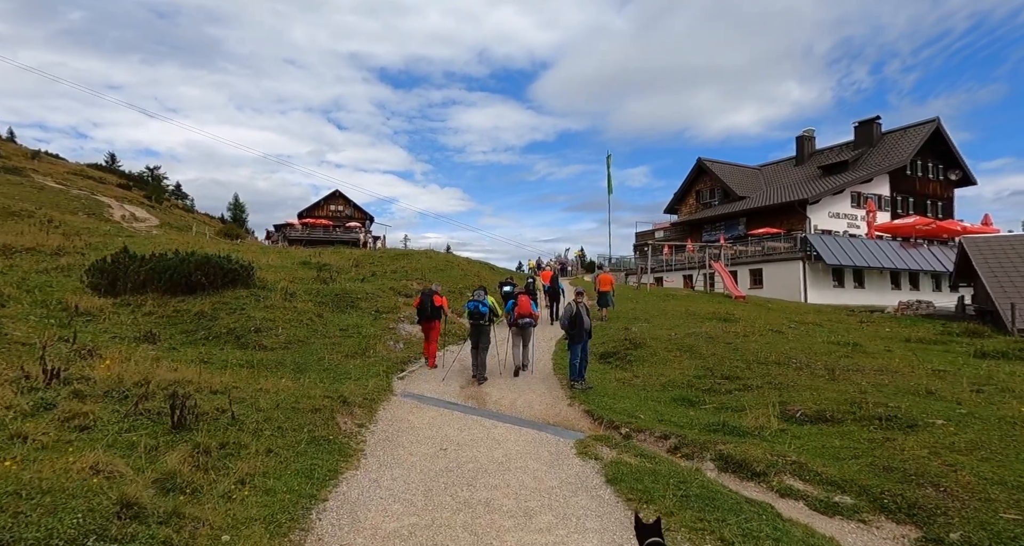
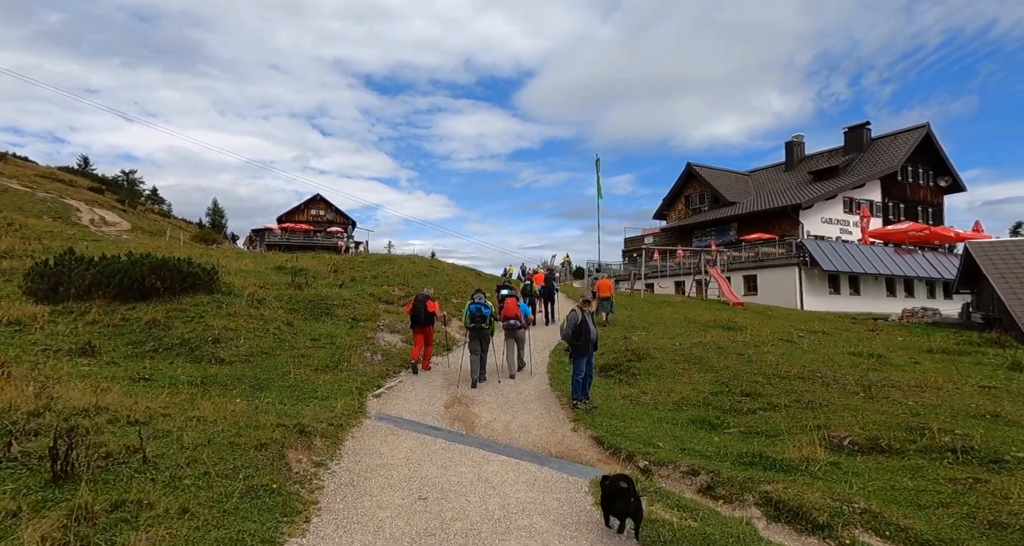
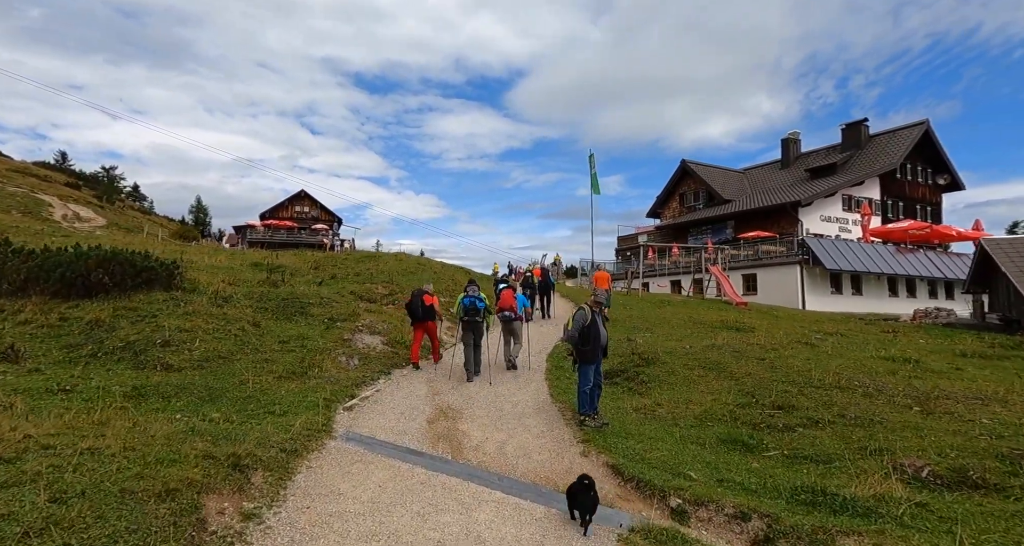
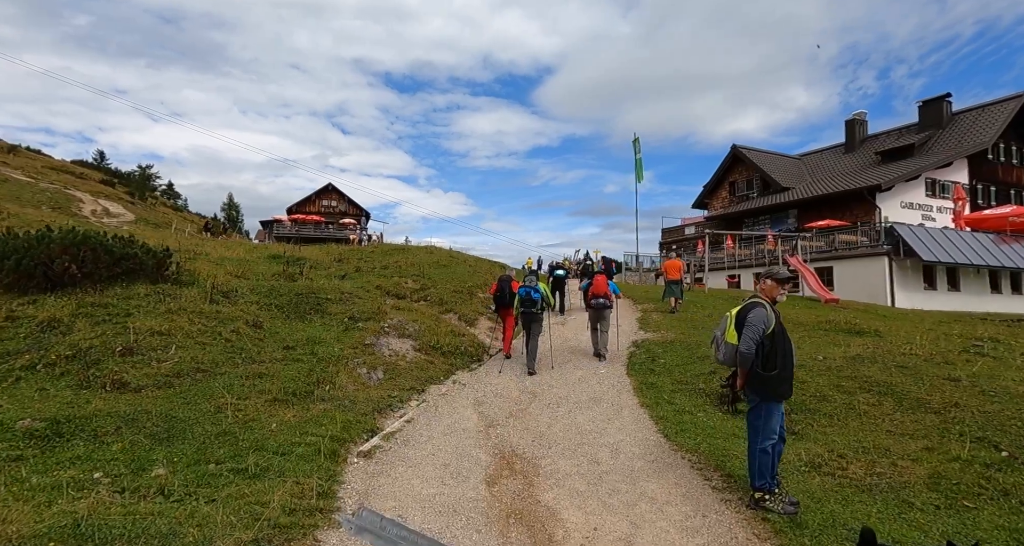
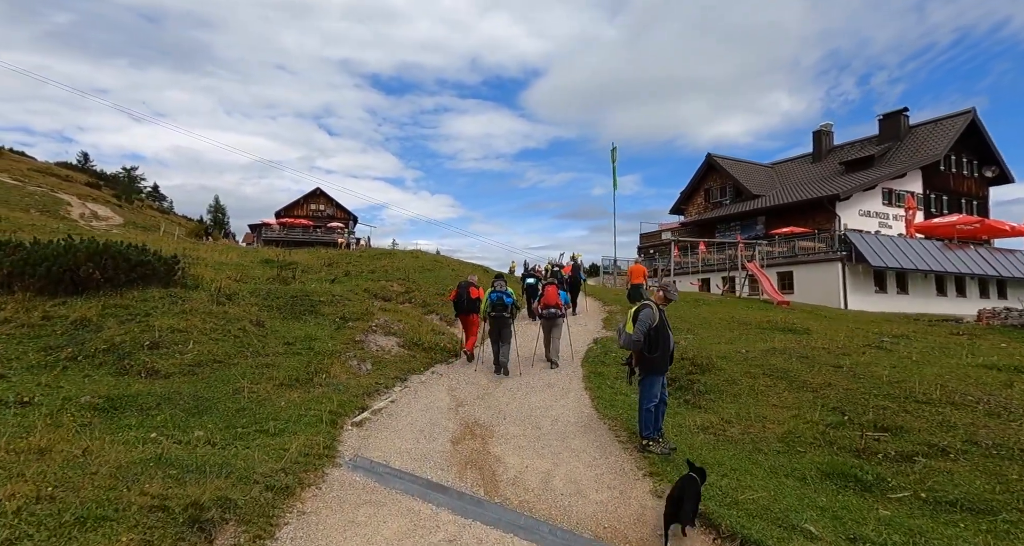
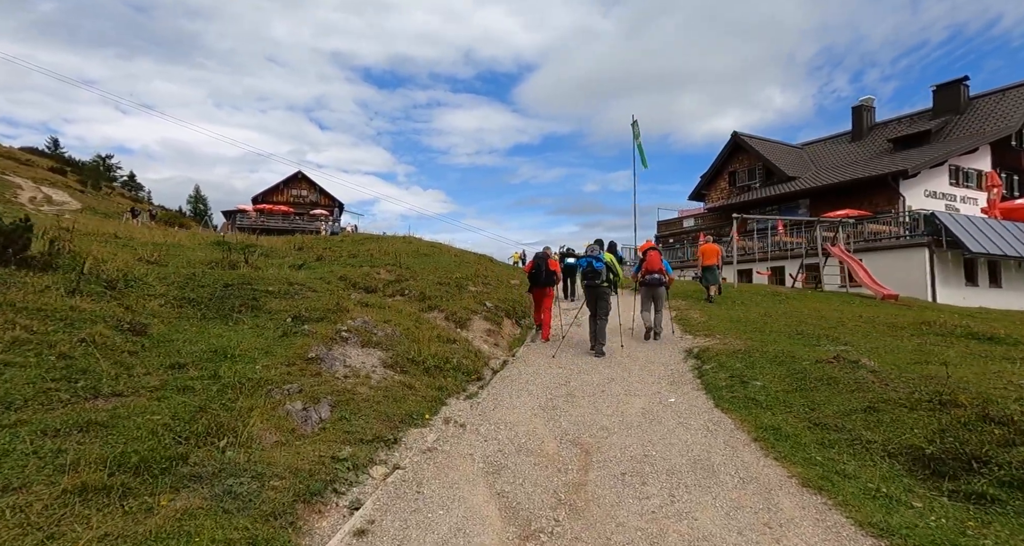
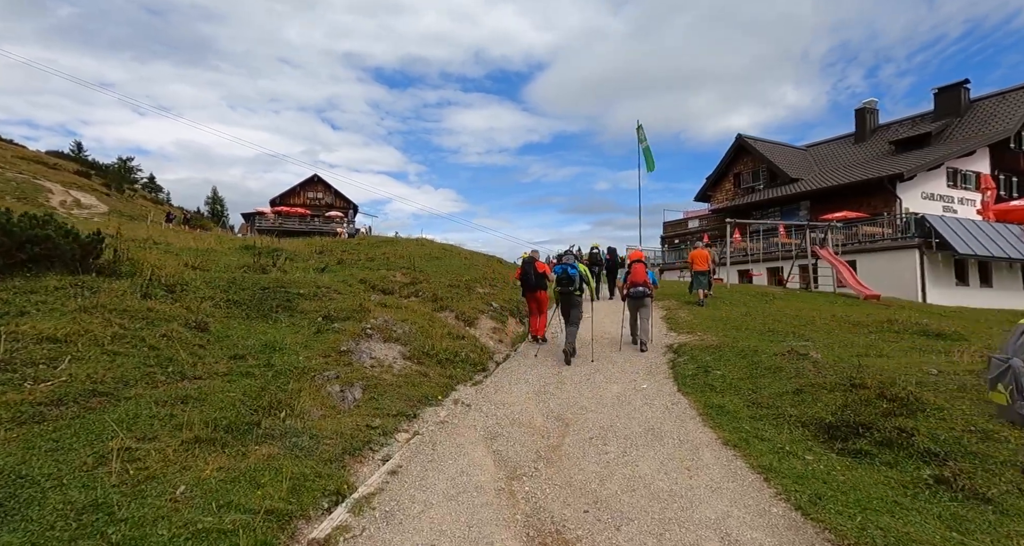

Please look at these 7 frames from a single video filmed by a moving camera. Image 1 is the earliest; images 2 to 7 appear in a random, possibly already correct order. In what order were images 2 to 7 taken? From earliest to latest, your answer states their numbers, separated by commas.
2, 3, 5, 4, 7, 6
